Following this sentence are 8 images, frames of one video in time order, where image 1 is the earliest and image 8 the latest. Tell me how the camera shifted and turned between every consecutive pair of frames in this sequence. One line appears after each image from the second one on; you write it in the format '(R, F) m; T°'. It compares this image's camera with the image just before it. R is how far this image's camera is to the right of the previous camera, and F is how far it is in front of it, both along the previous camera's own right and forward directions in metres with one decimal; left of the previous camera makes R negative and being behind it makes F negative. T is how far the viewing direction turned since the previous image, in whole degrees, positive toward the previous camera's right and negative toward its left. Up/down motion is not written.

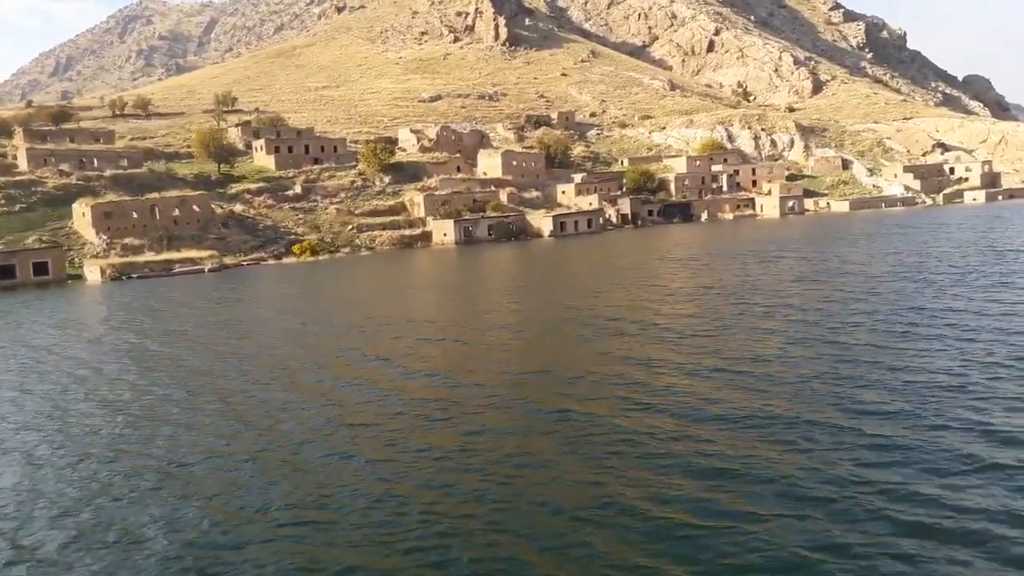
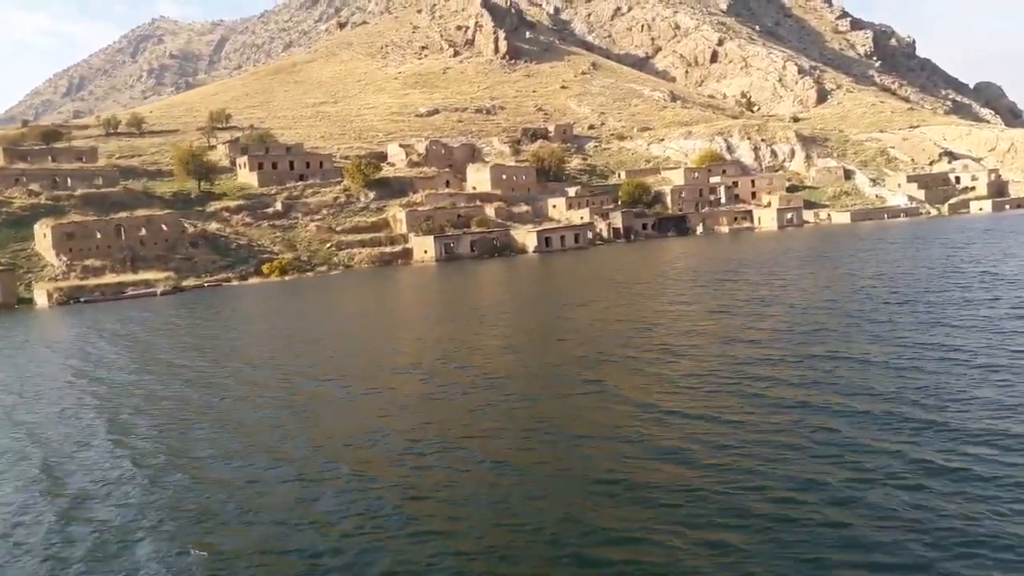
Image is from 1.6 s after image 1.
(+2.2, +1.9) m; -1°
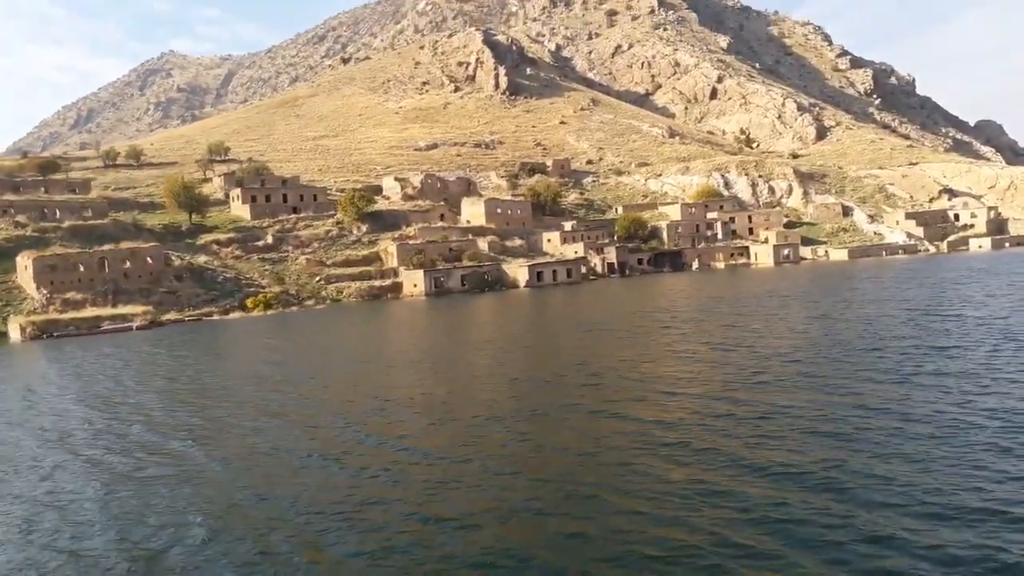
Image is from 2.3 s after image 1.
(+0.9, +0.8) m; 0°
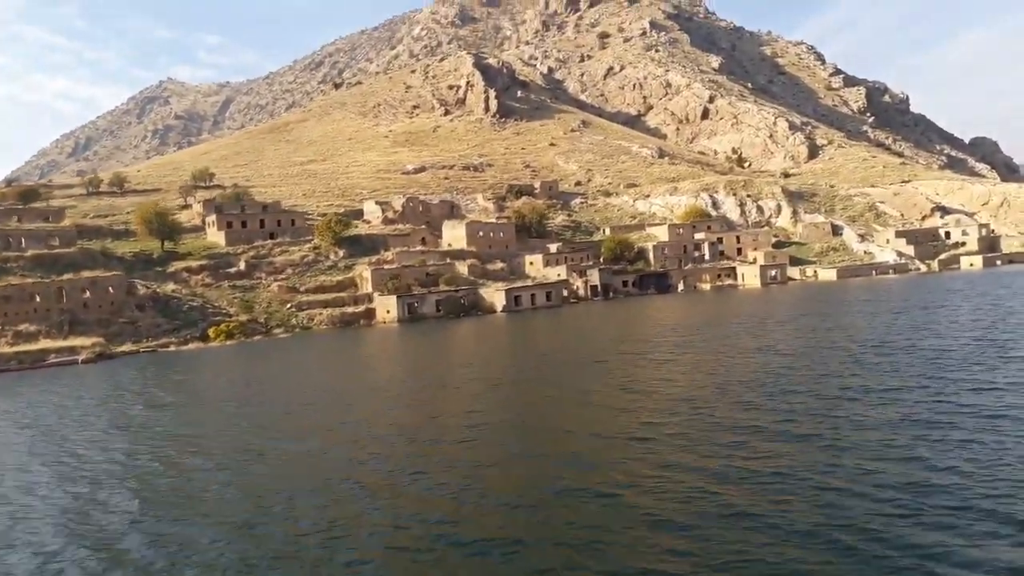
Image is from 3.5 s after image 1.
(+1.8, +1.4) m; 0°
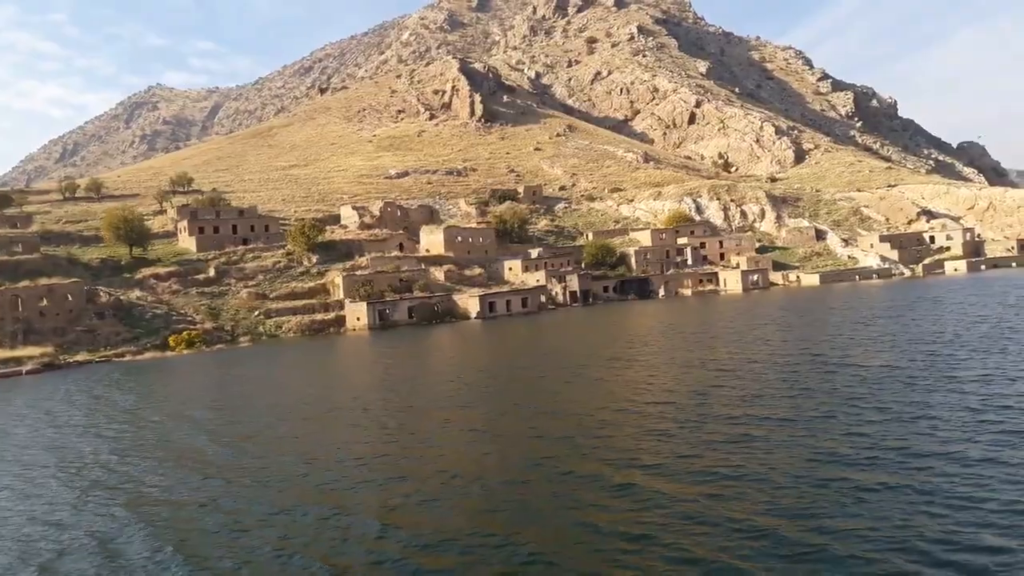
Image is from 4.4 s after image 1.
(+1.2, +1.2) m; +1°
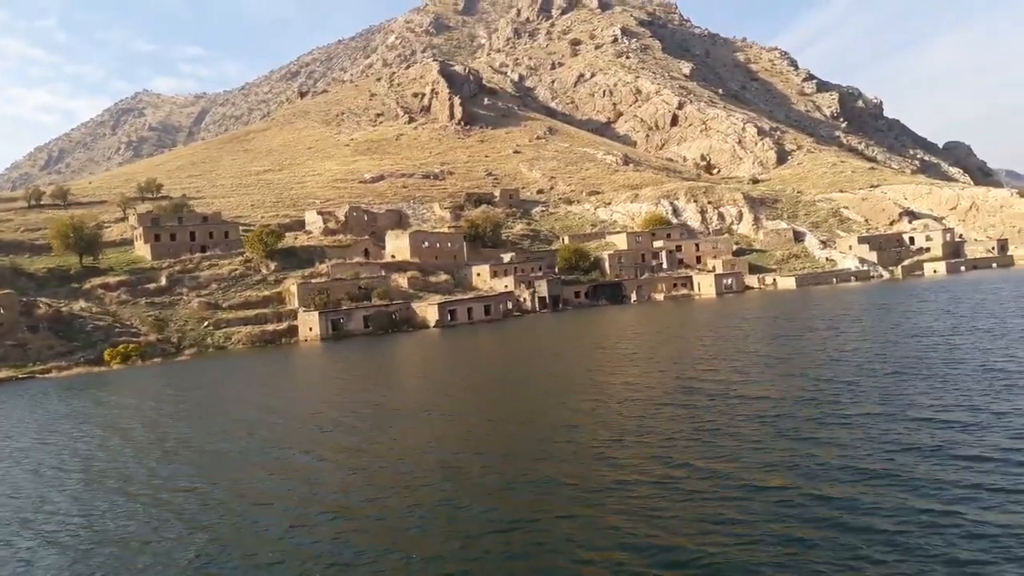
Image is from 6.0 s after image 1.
(+2.1, +1.9) m; 0°
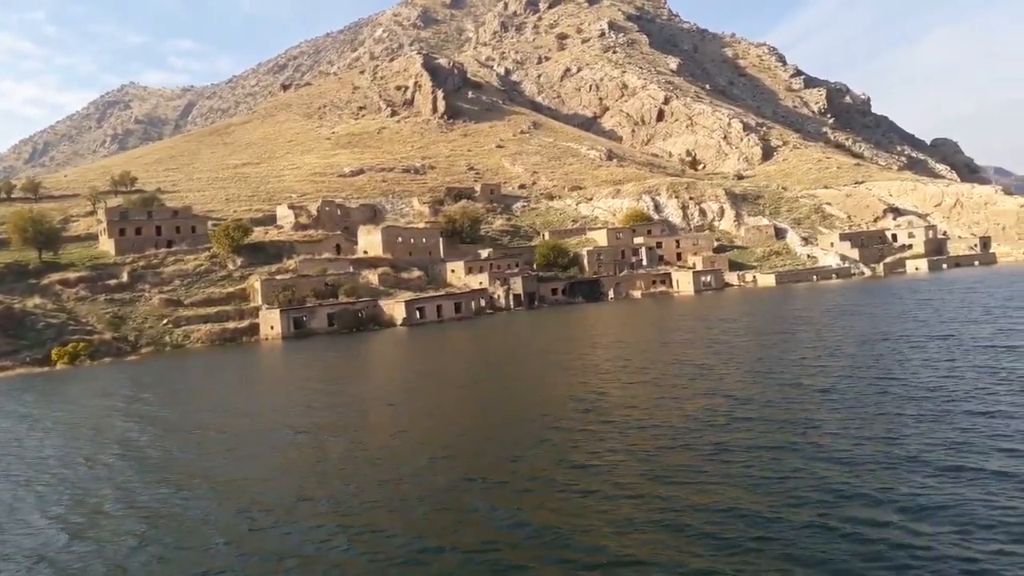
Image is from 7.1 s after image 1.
(+1.3, +1.3) m; +1°
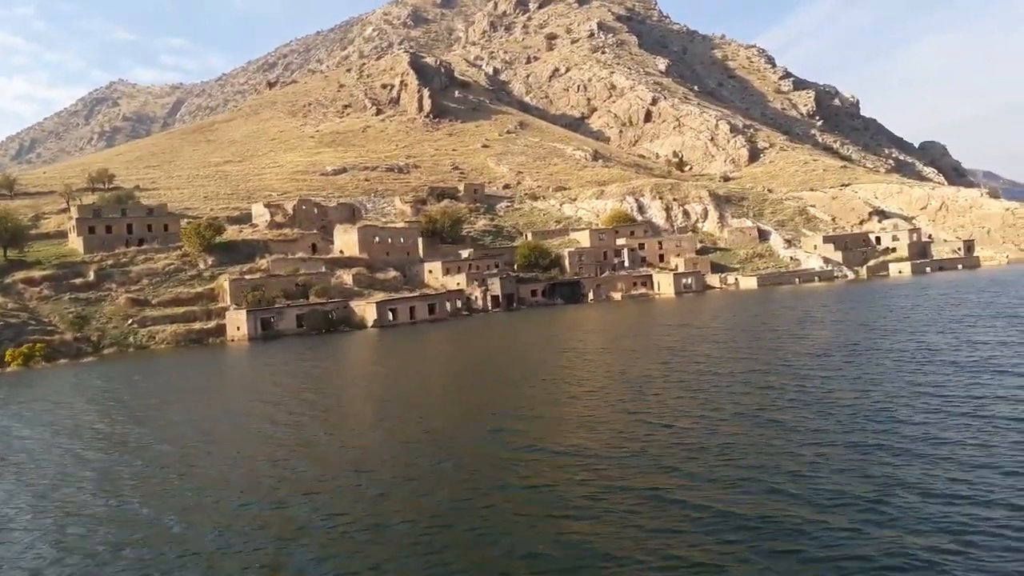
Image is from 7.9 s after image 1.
(+1.1, +1.0) m; +1°
